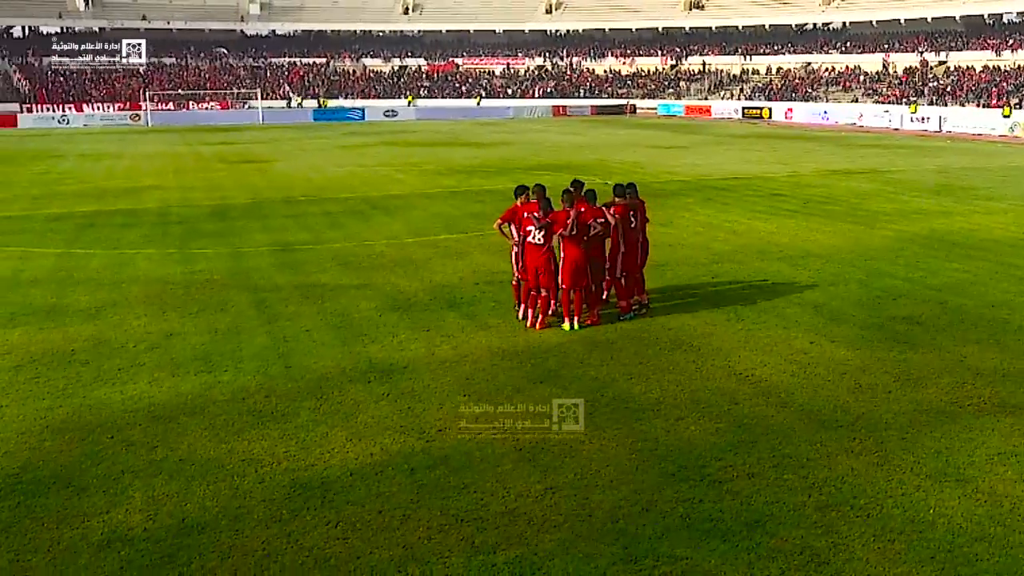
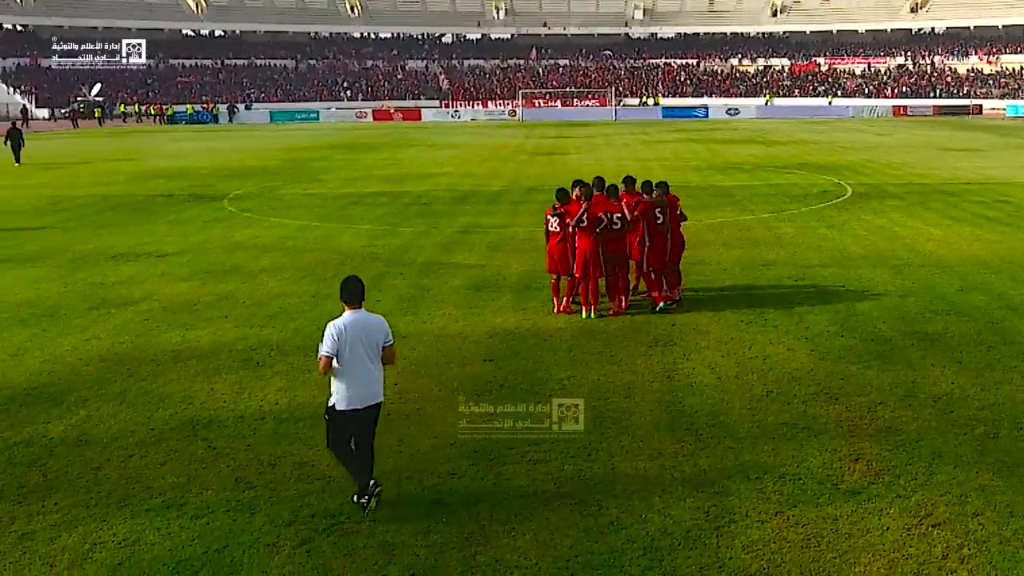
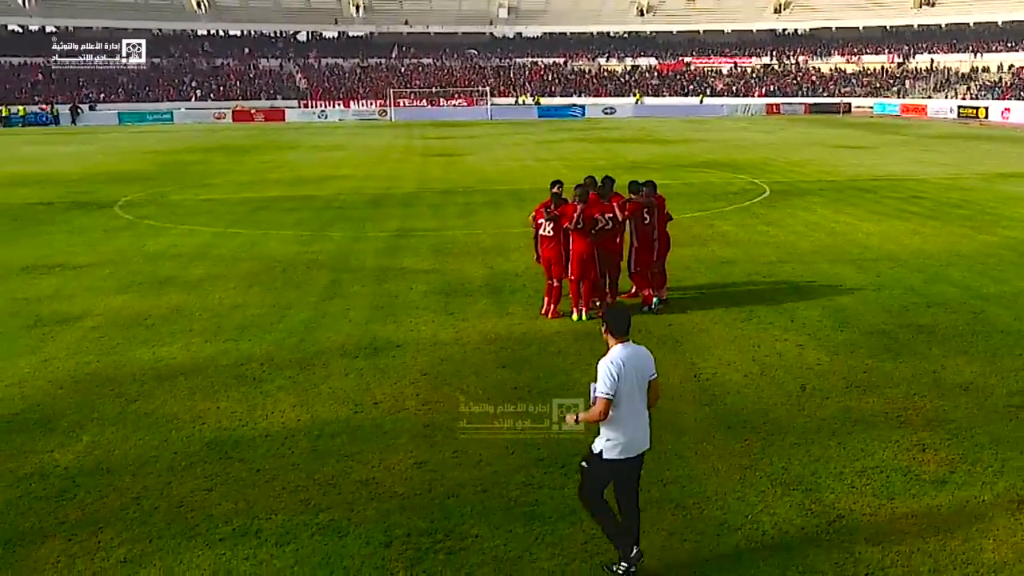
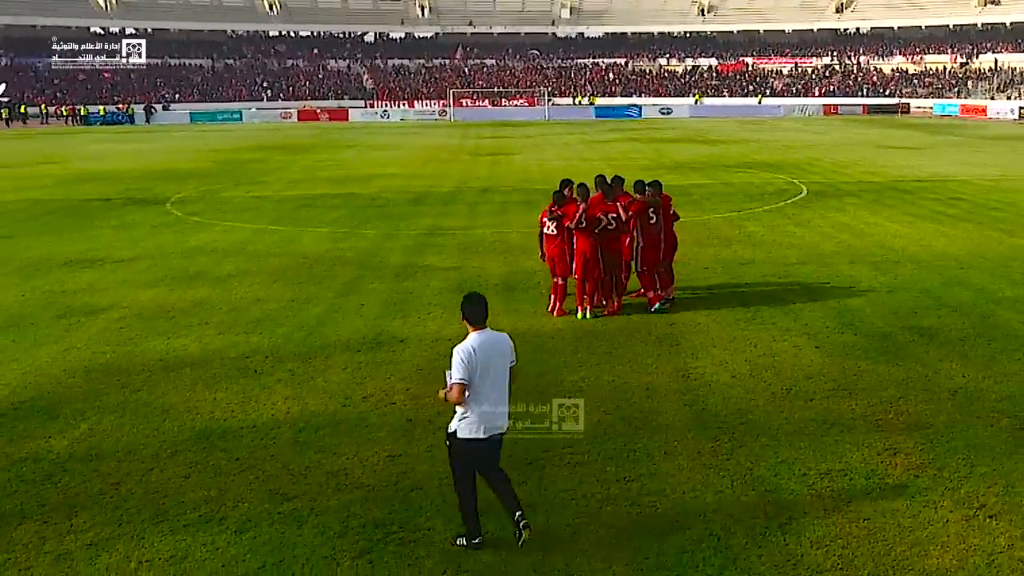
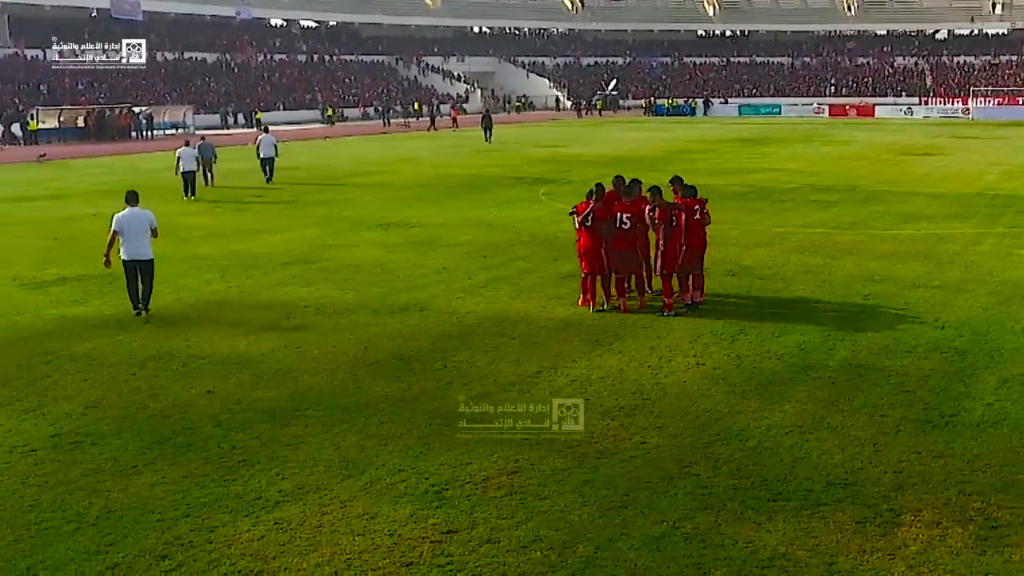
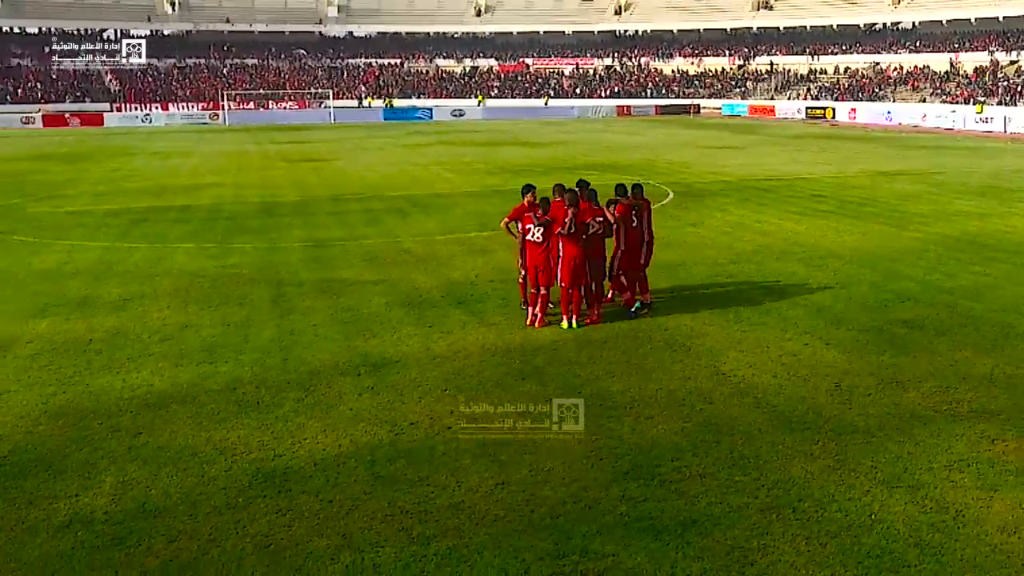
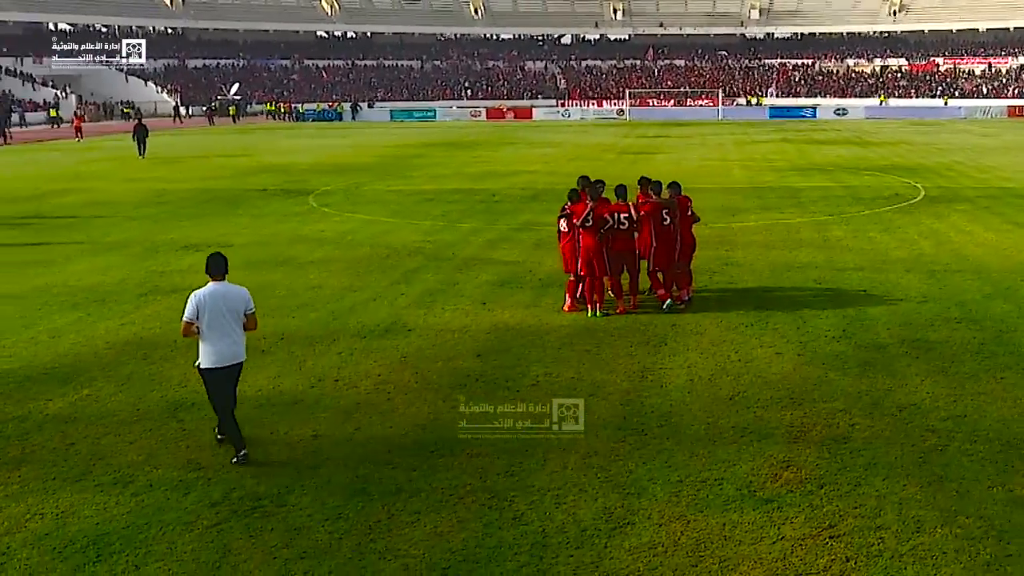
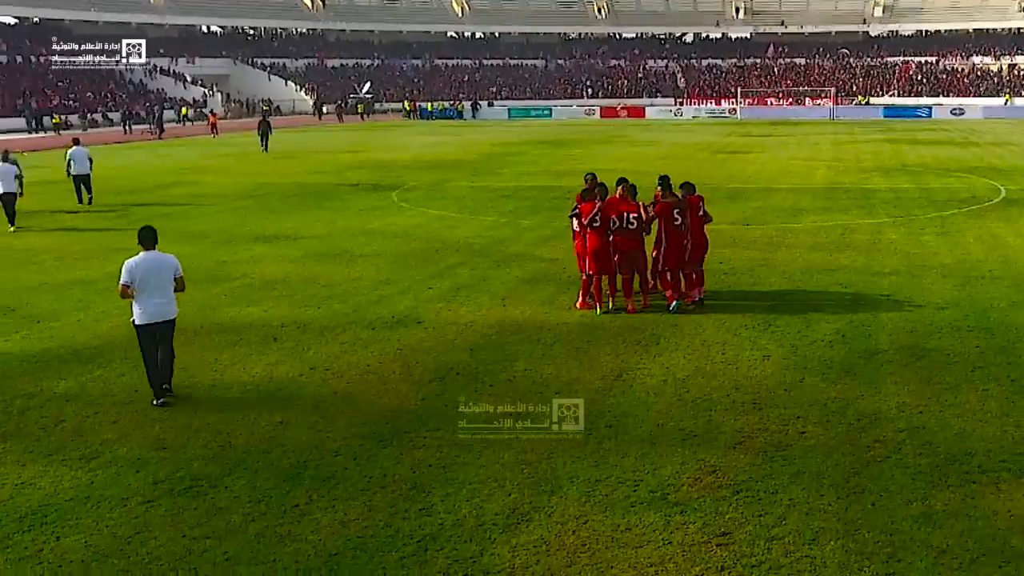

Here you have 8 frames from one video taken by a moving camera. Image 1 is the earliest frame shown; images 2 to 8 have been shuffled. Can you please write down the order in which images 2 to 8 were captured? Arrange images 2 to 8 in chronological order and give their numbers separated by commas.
6, 3, 4, 2, 7, 8, 5
